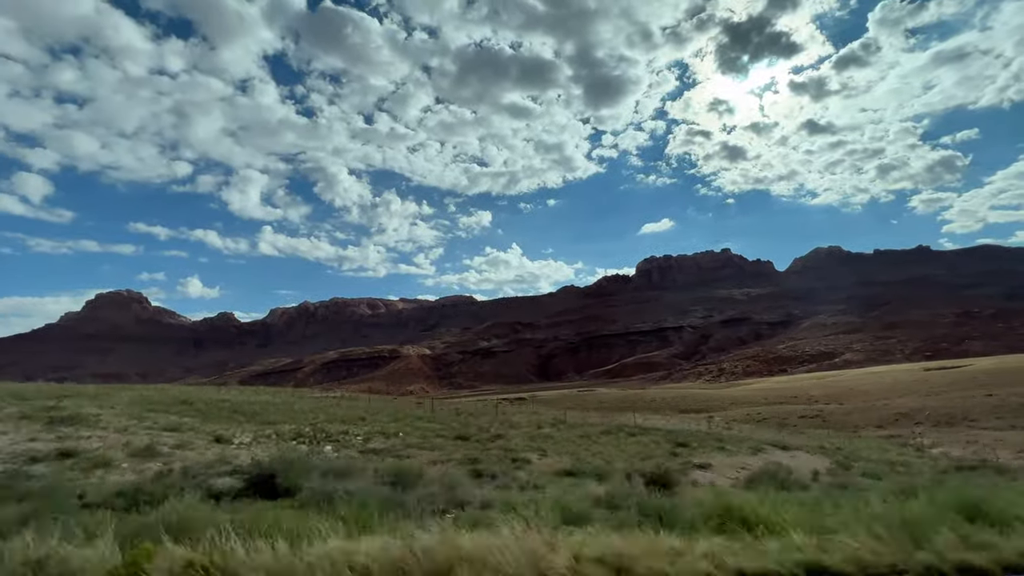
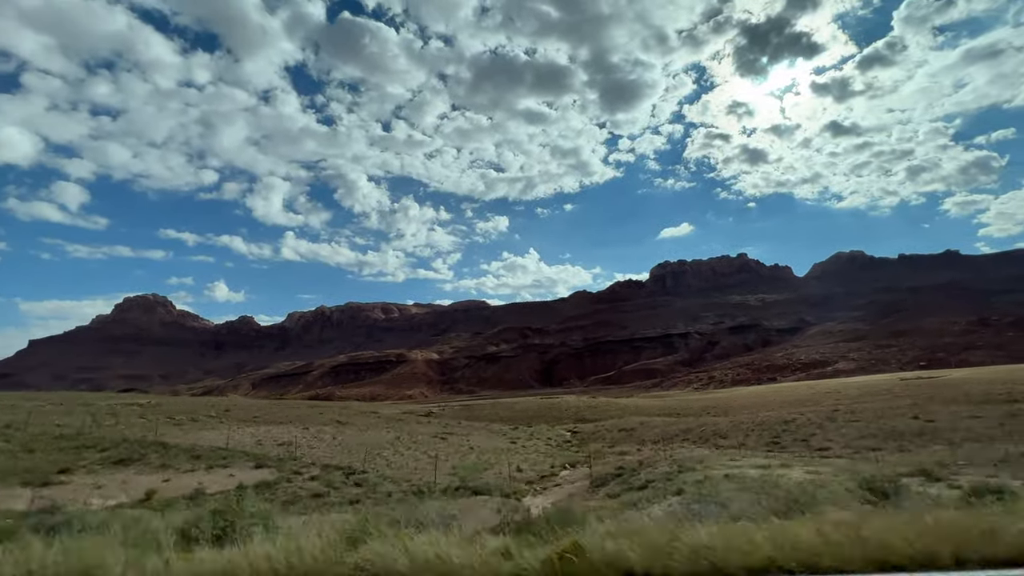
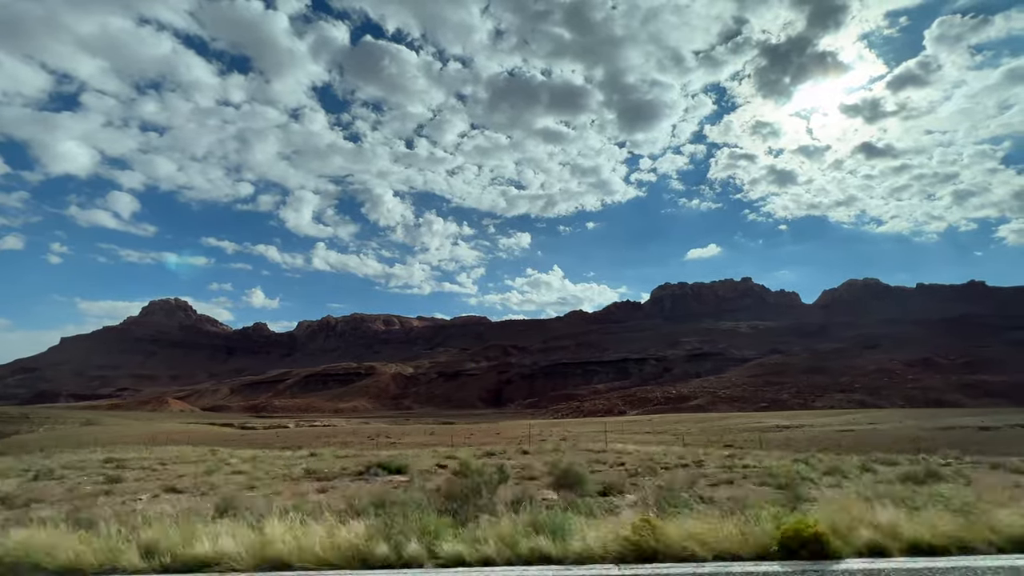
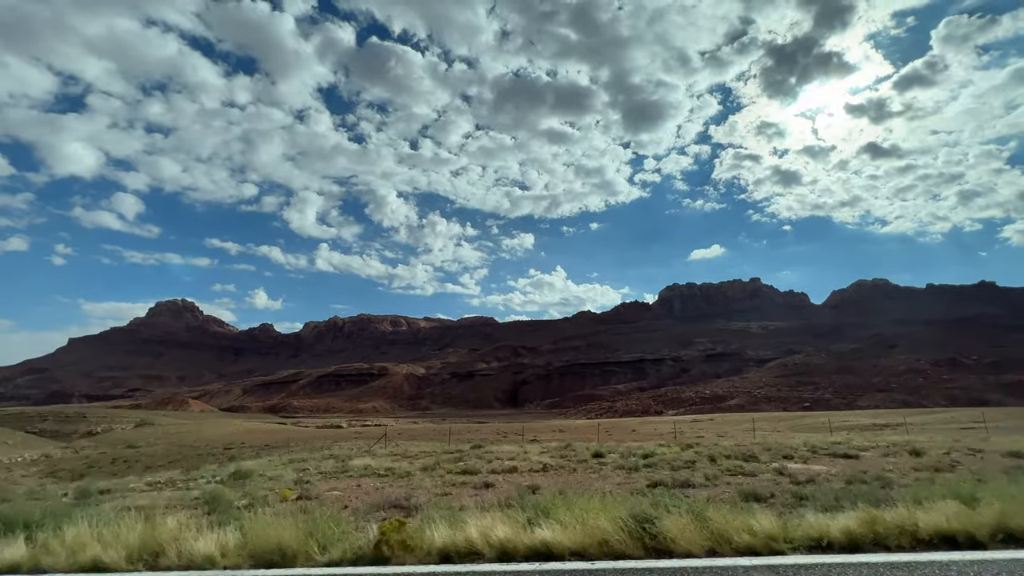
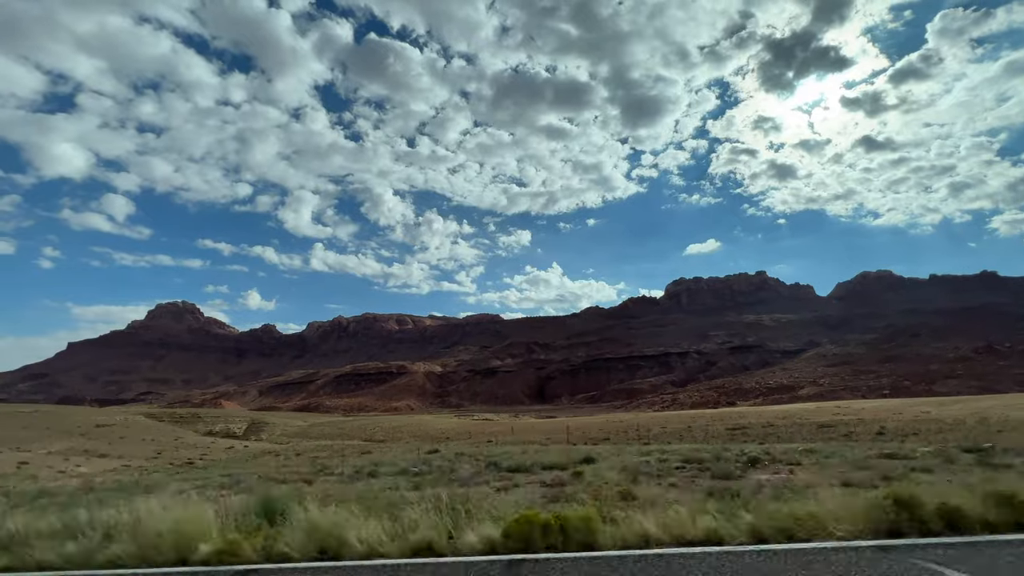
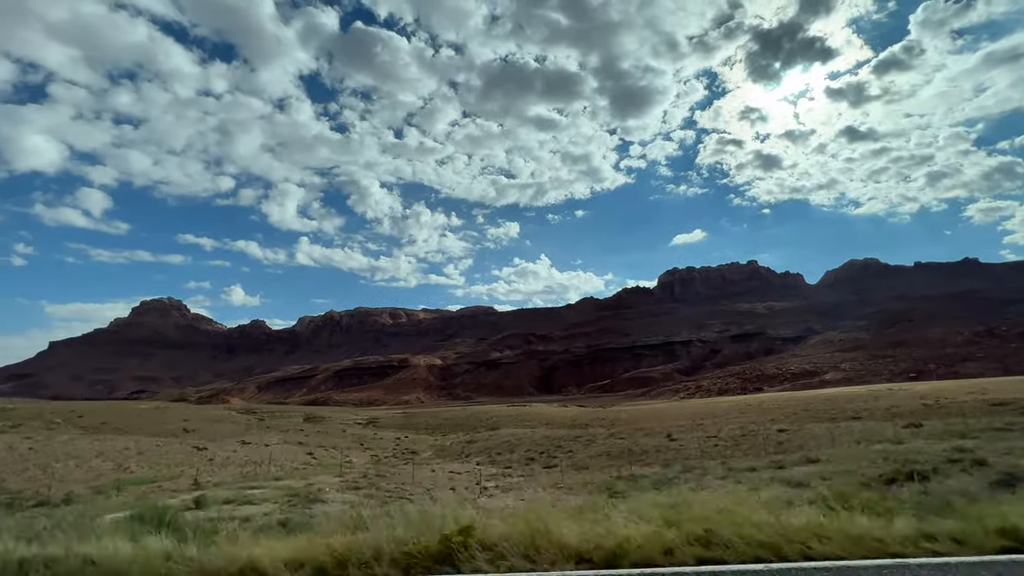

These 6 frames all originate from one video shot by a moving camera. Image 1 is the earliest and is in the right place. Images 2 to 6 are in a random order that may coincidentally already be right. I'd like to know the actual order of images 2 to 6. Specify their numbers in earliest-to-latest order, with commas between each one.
2, 6, 5, 4, 3
